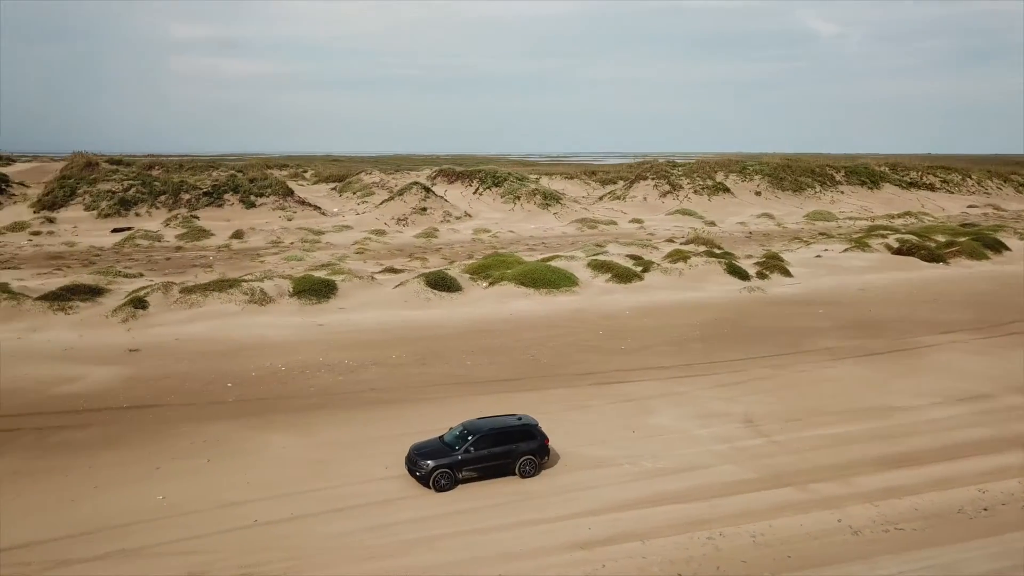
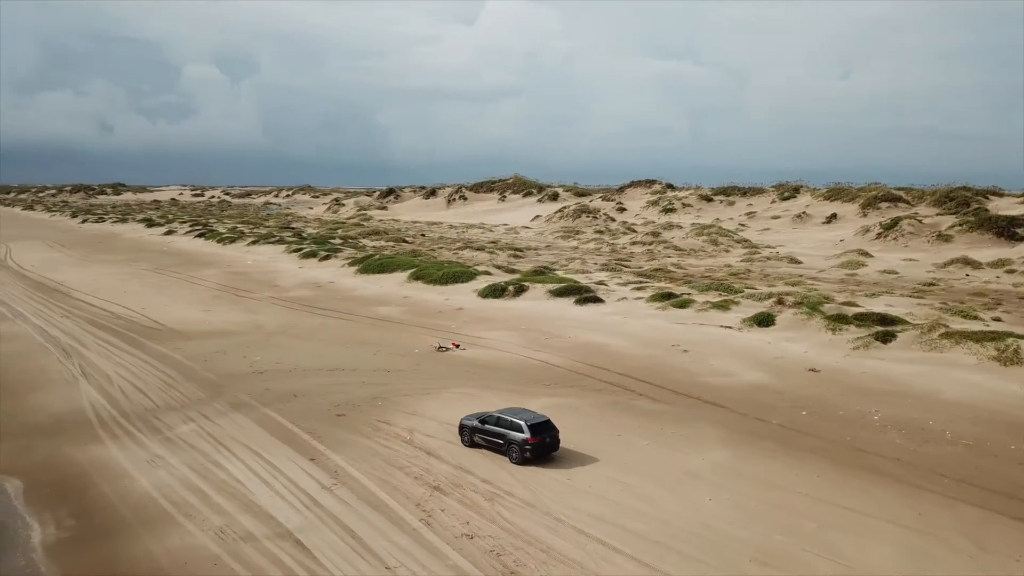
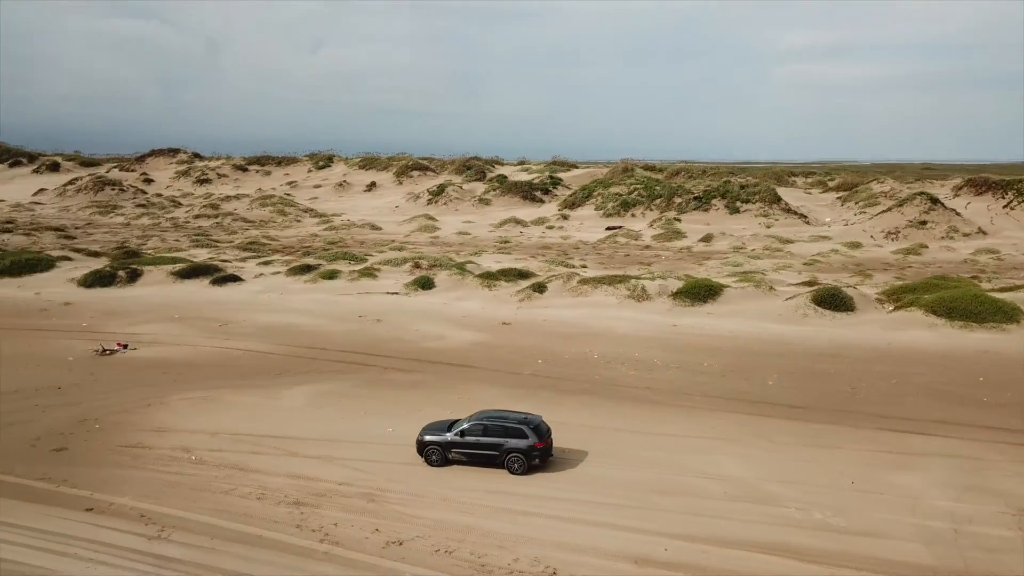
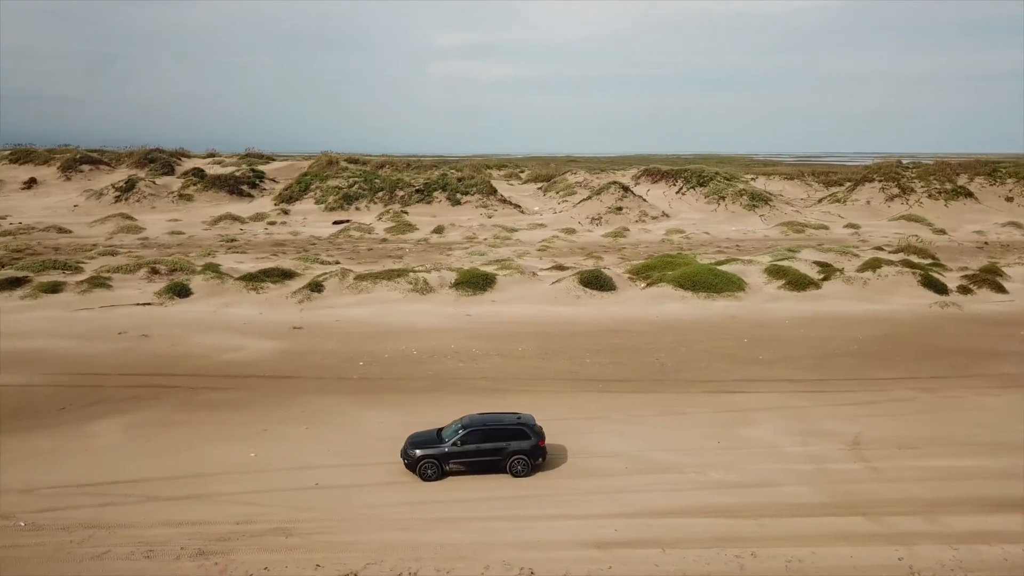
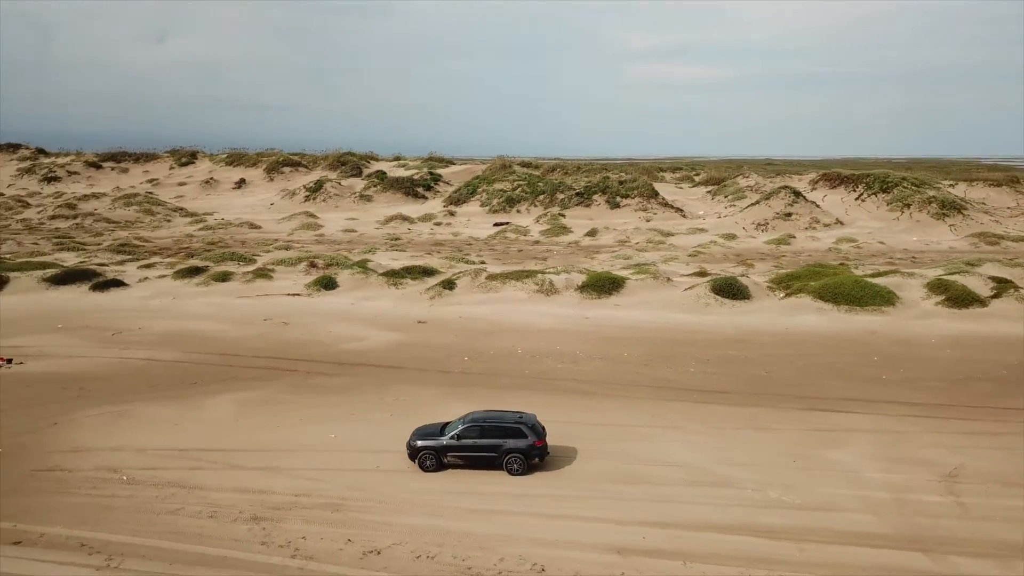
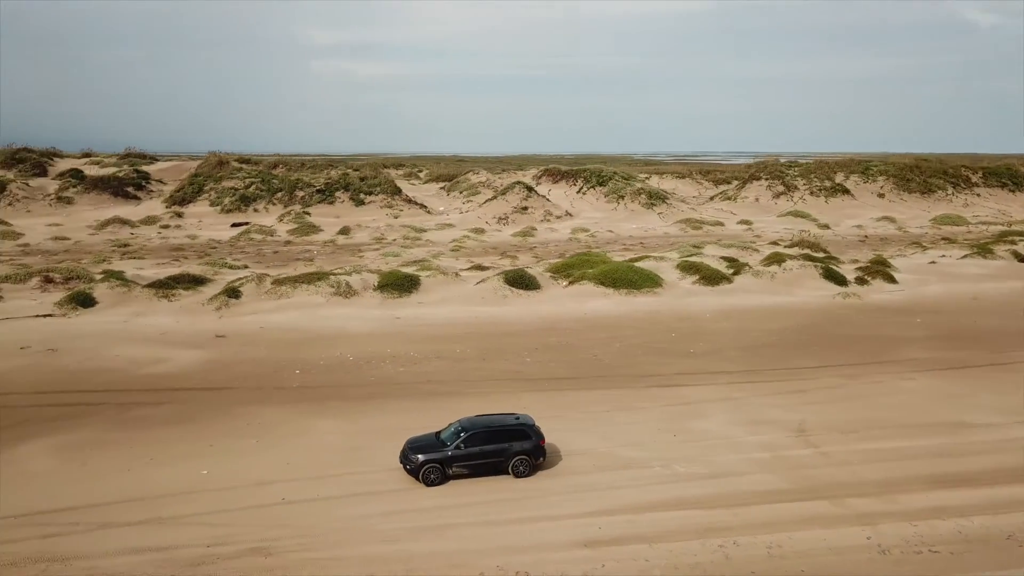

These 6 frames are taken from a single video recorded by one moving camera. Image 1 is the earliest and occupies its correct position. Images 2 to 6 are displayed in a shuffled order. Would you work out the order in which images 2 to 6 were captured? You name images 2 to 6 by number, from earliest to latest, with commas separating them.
6, 4, 5, 3, 2
